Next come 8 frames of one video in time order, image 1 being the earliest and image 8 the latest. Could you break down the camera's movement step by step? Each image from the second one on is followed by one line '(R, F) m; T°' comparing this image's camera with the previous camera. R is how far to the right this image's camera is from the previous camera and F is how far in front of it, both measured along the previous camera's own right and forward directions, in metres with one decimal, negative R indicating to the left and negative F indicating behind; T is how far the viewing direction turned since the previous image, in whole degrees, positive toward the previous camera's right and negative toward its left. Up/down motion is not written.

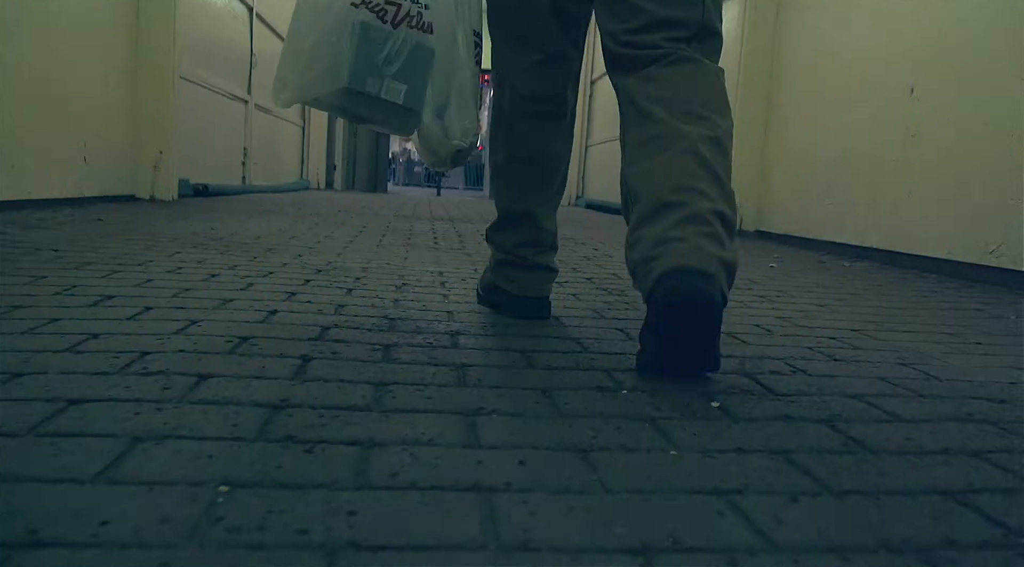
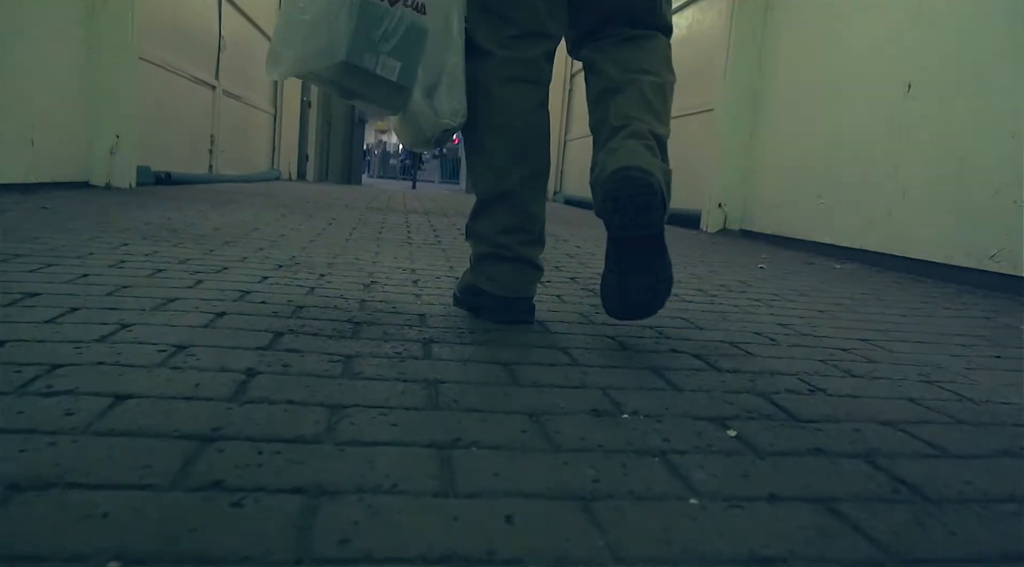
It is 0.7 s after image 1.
(0.0, +0.2) m; +2°
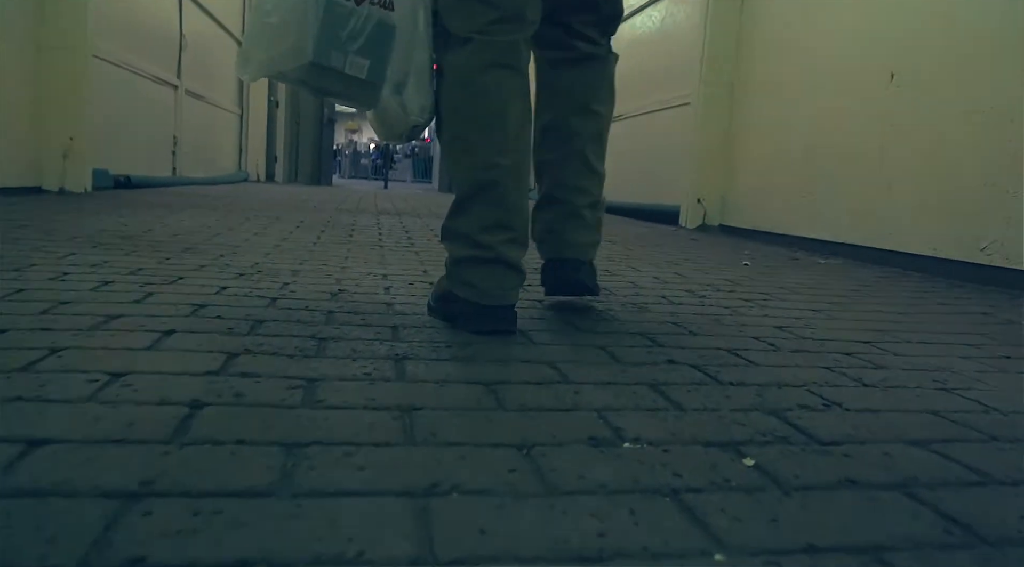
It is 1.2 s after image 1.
(0.0, +0.2) m; +2°
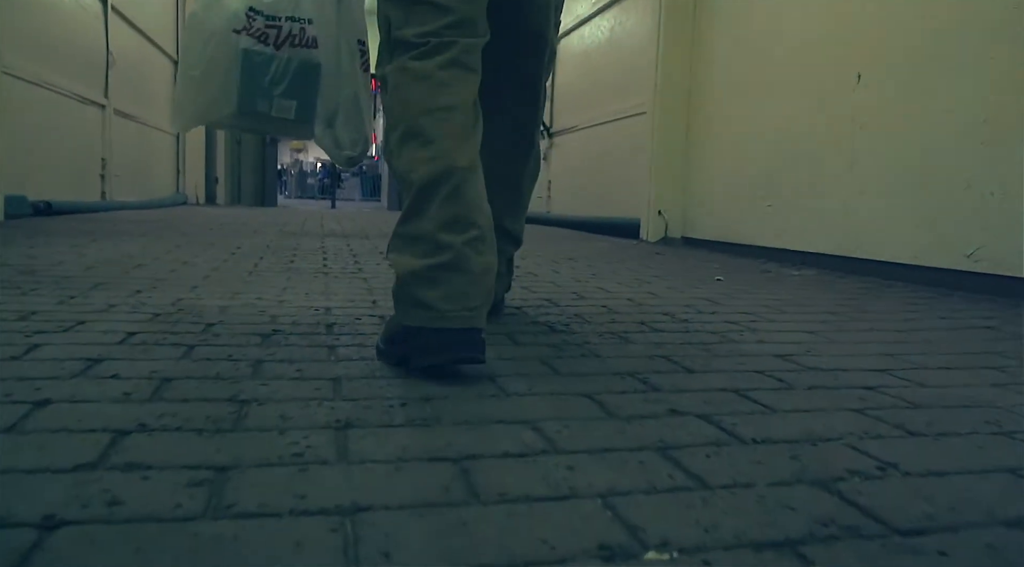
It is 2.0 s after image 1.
(0.0, +0.3) m; +3°
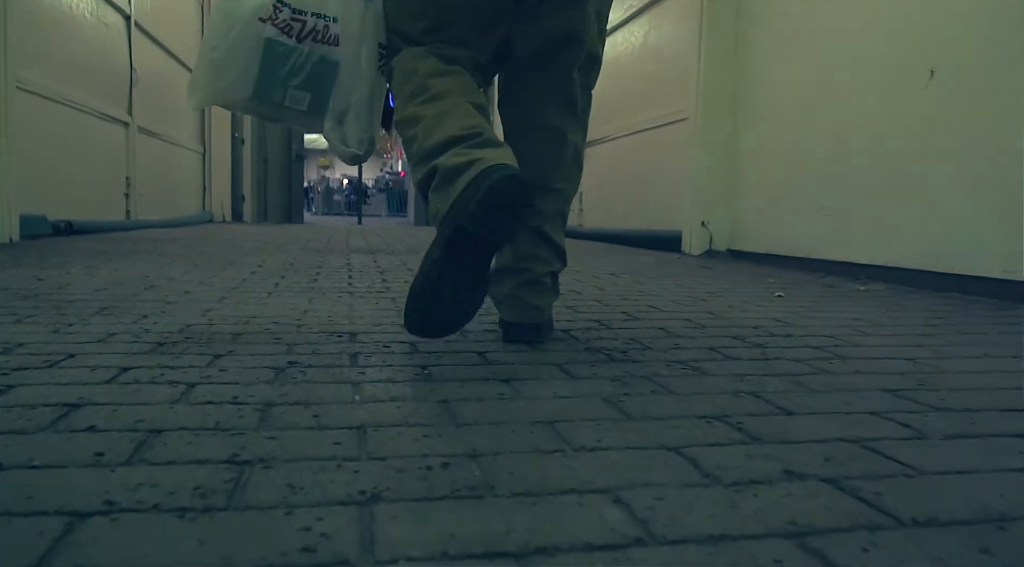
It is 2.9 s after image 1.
(-0.1, +0.3) m; -2°
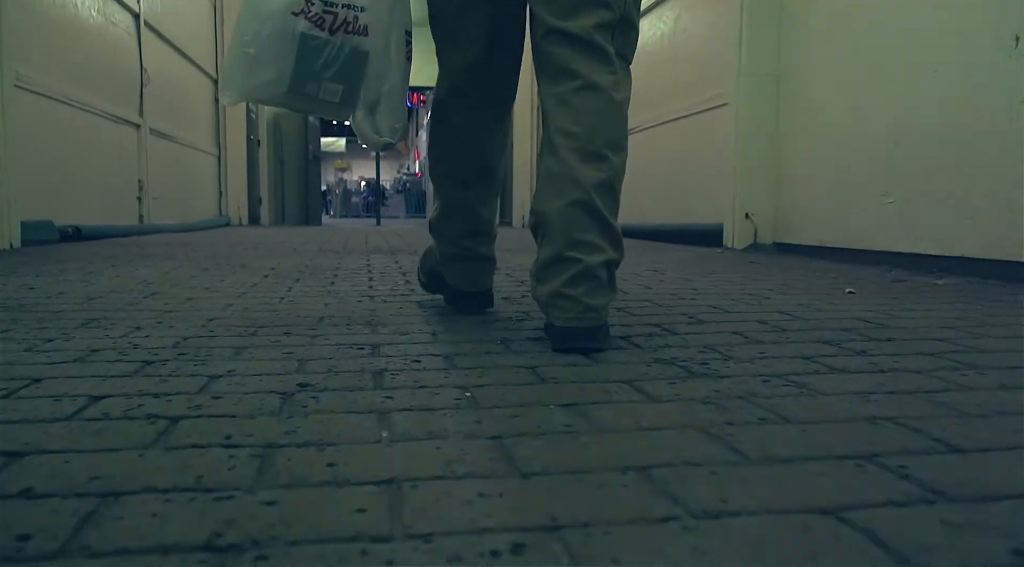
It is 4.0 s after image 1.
(-0.1, +0.3) m; -1°
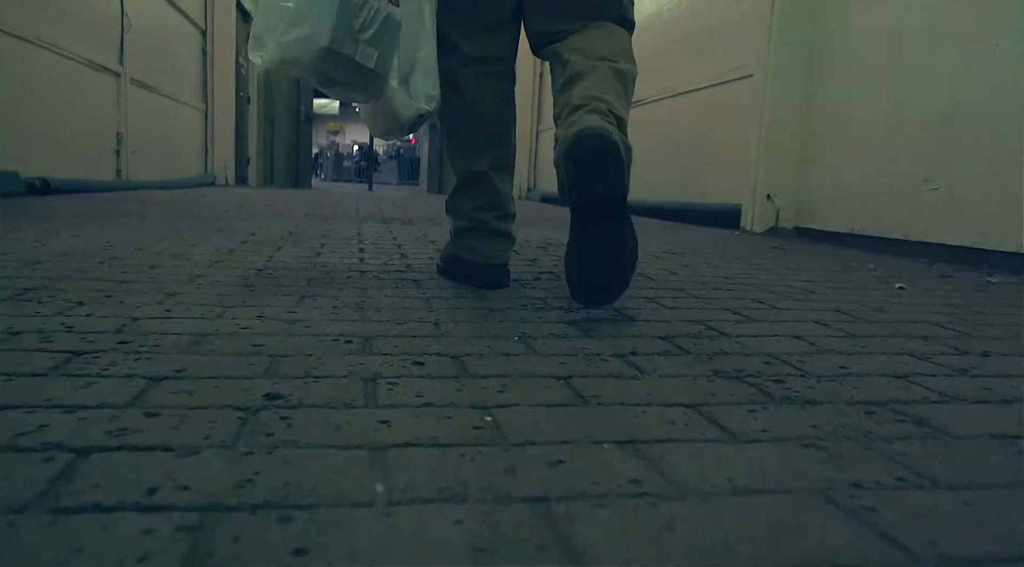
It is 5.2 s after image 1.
(-0.1, +0.3) m; +1°
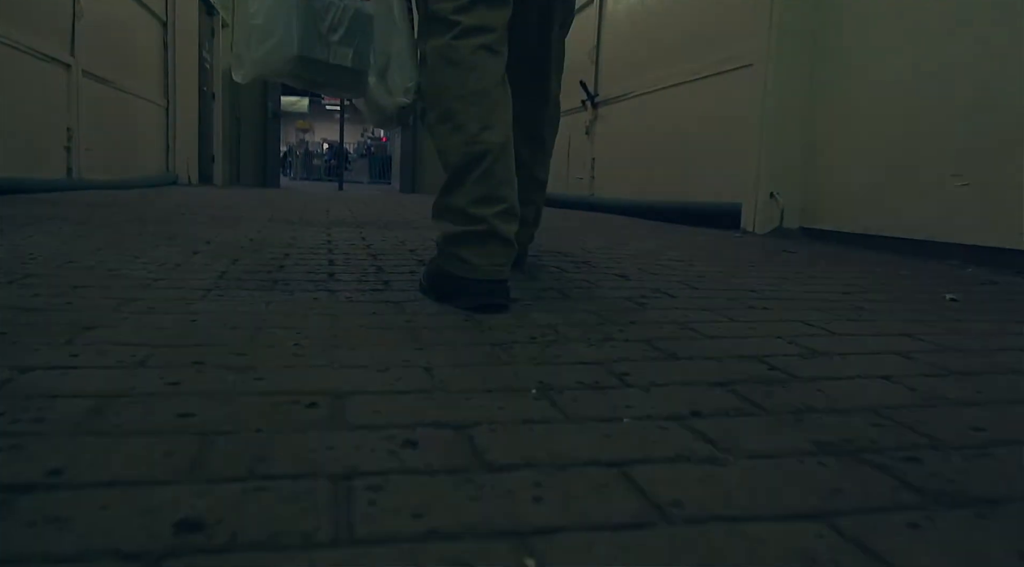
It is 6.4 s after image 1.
(-0.1, +0.4) m; +2°
